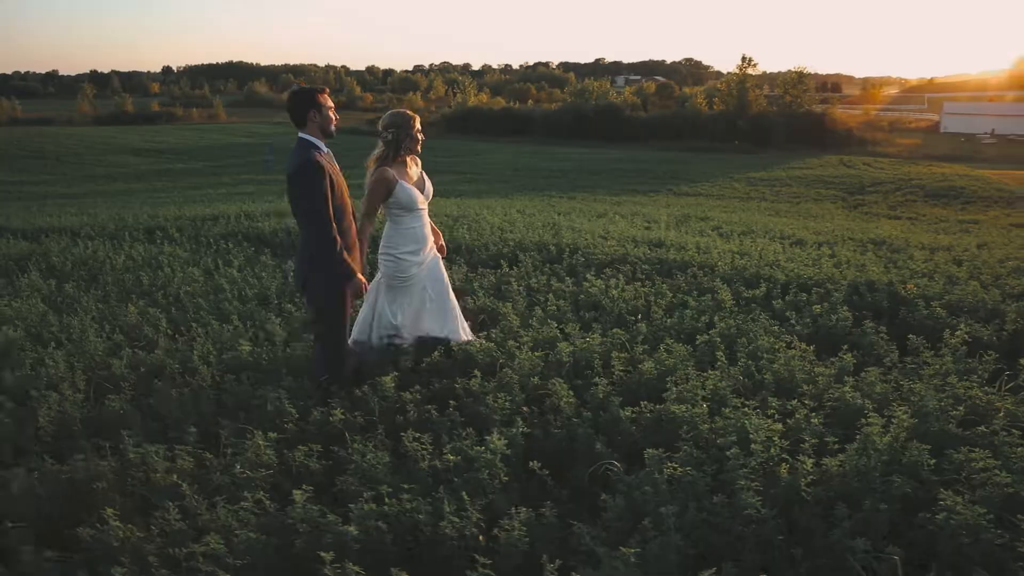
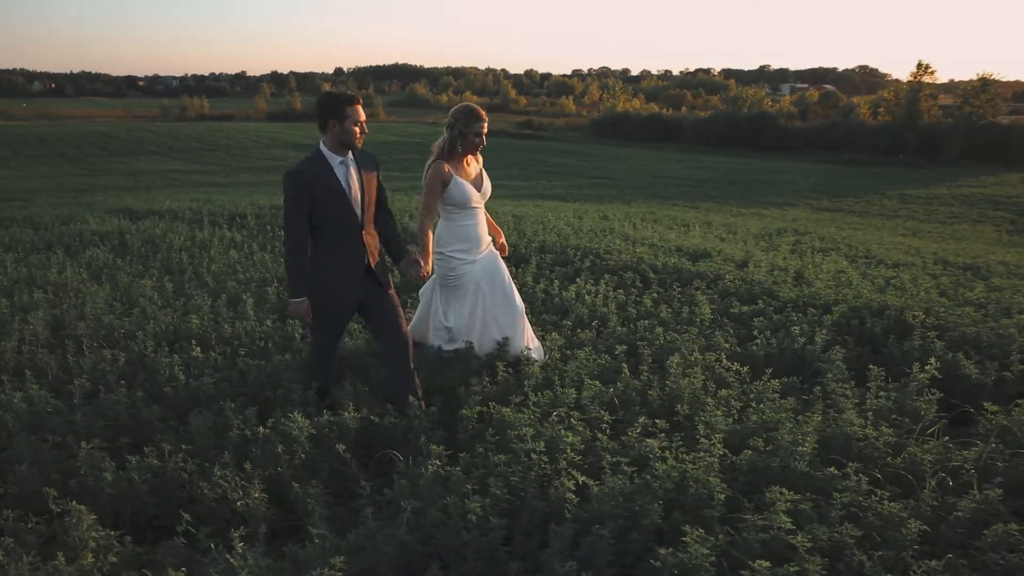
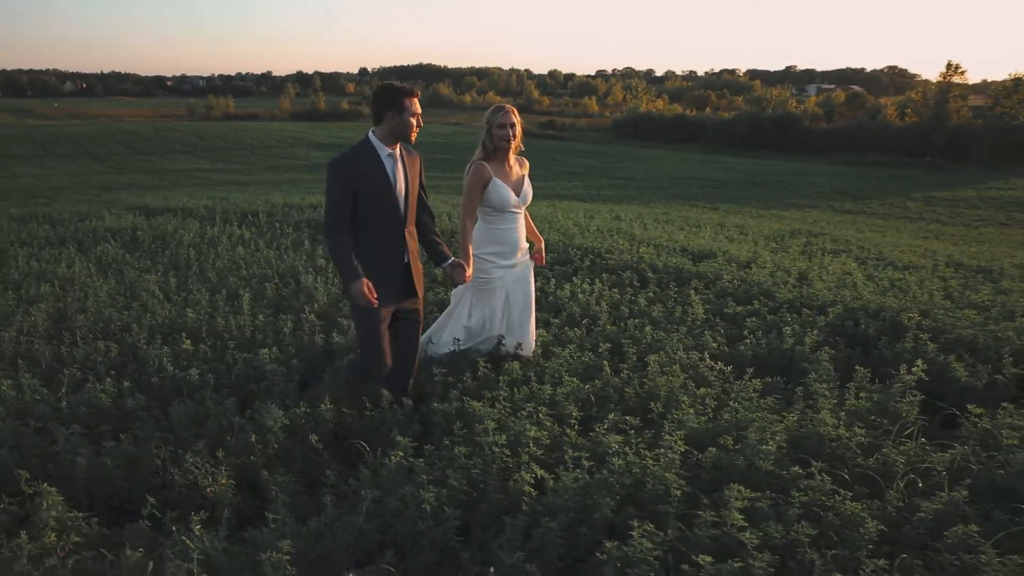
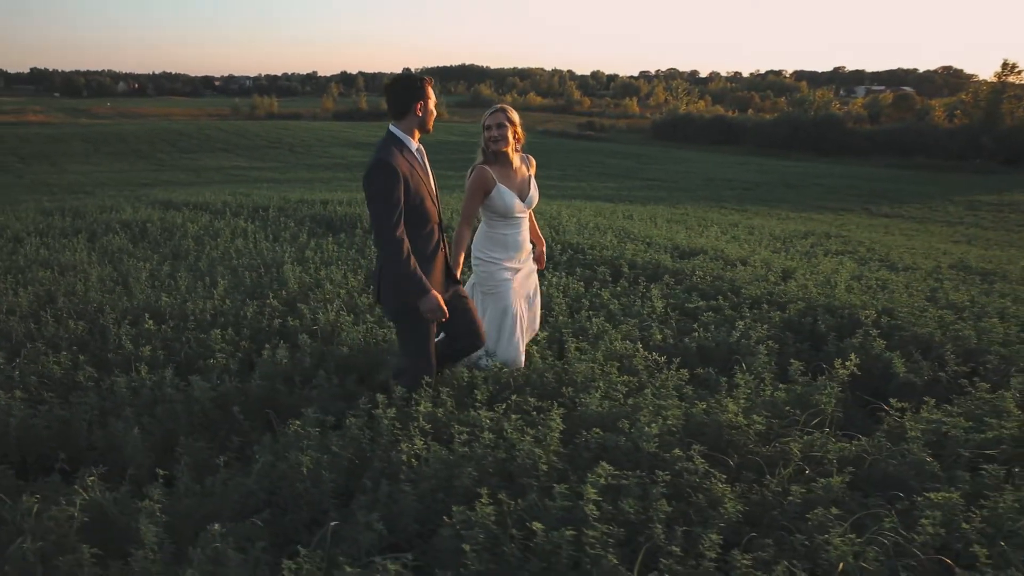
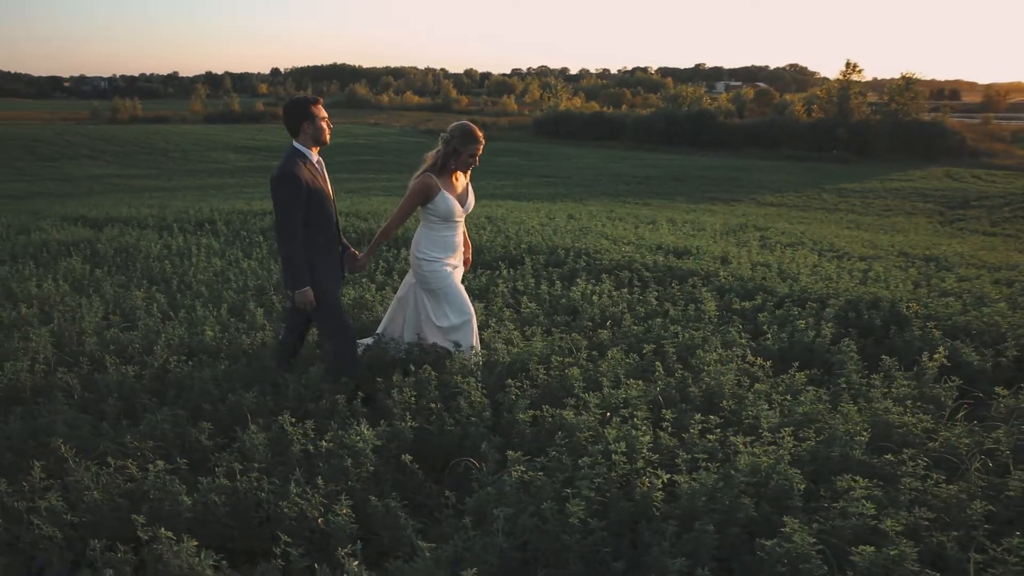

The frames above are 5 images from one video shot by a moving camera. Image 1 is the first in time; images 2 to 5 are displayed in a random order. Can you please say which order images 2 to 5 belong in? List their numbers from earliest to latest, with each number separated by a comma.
5, 2, 3, 4
